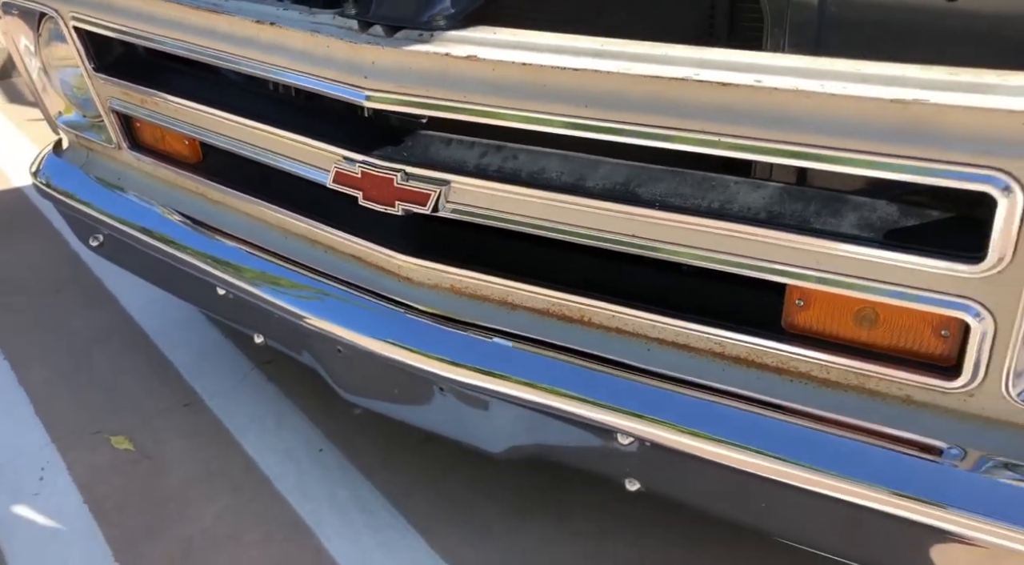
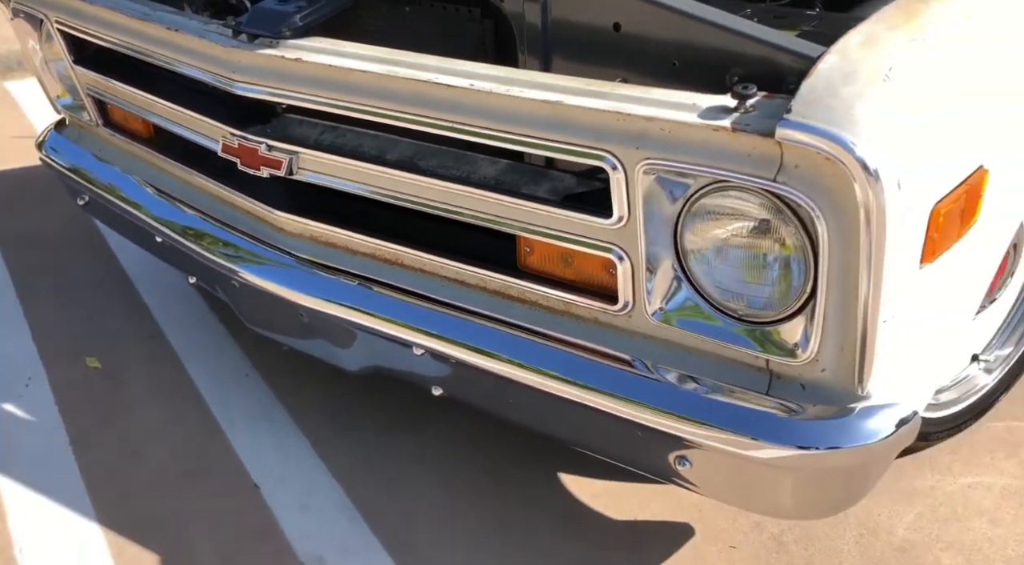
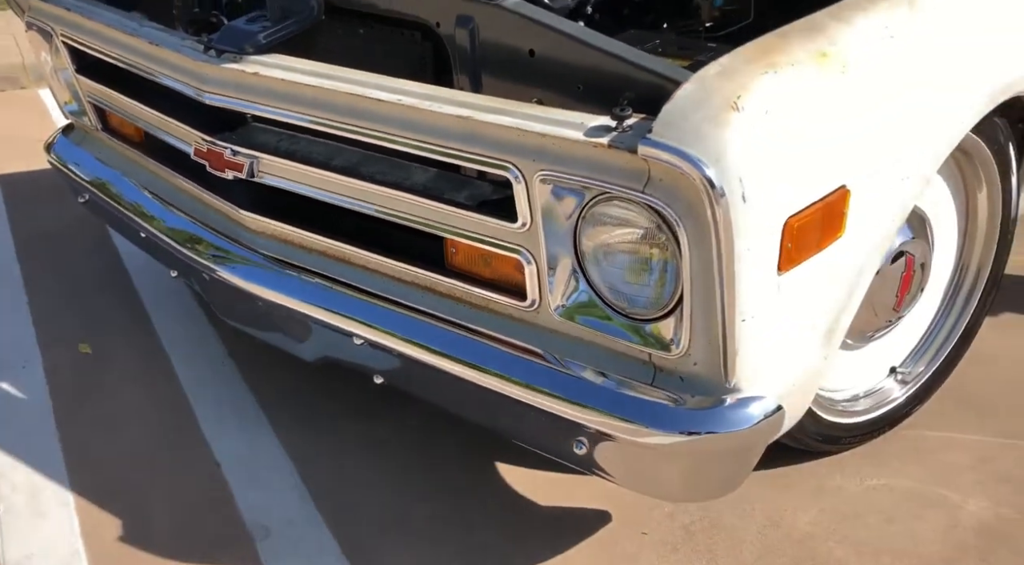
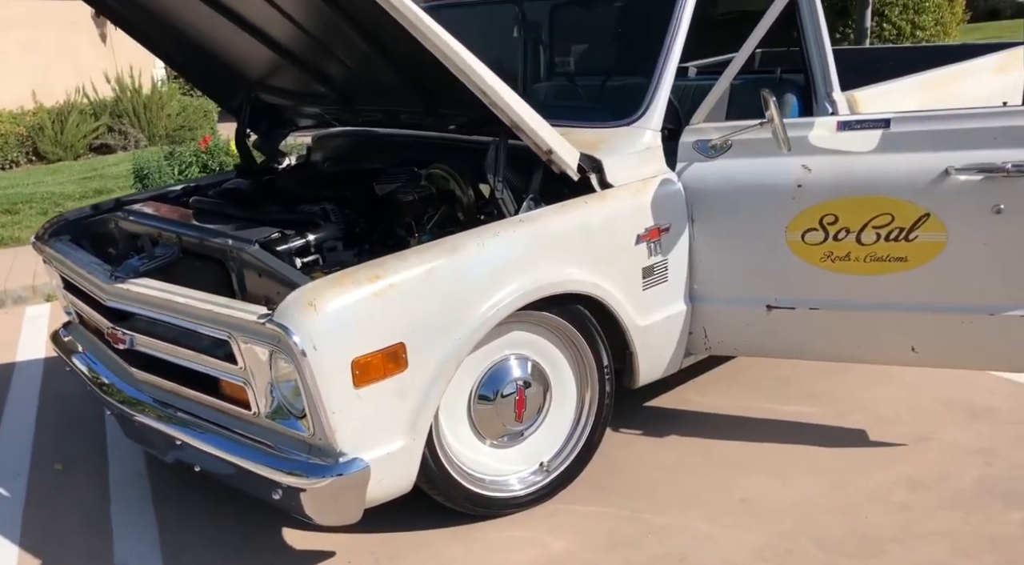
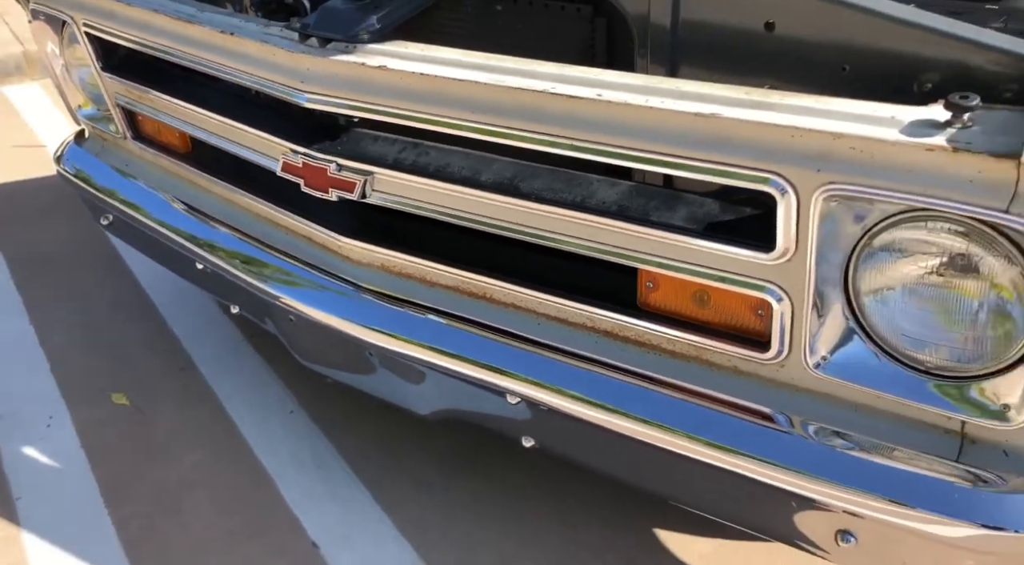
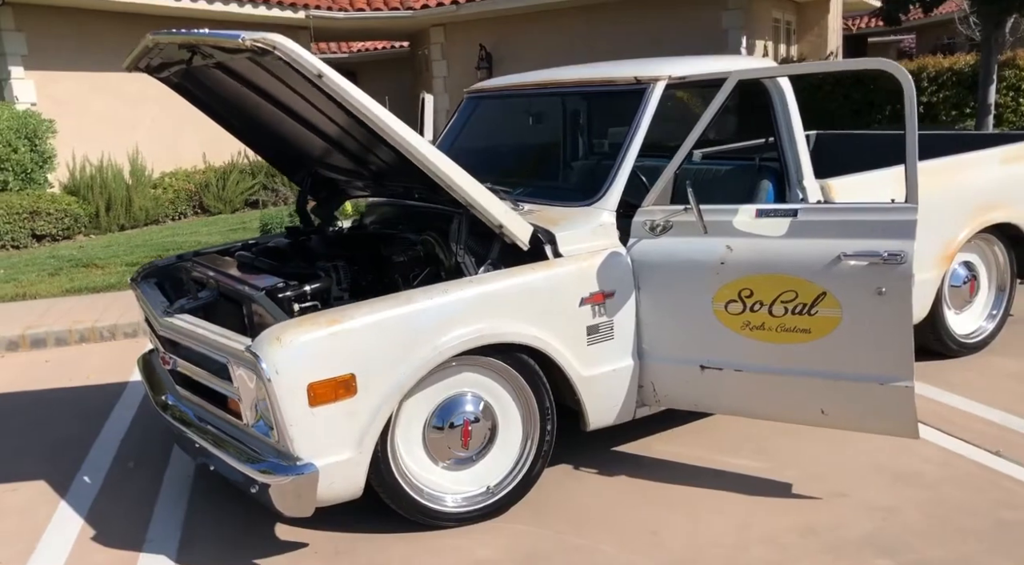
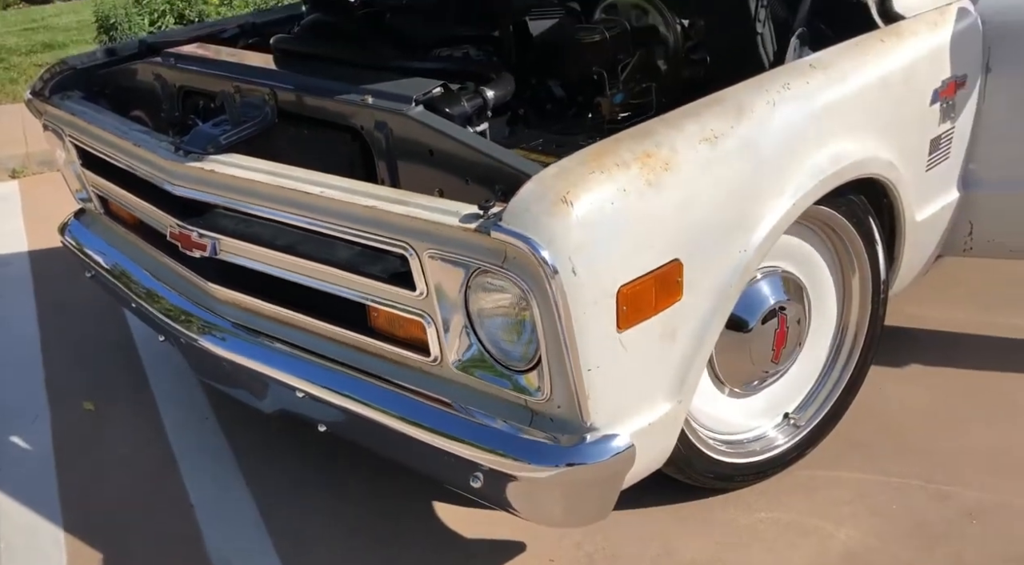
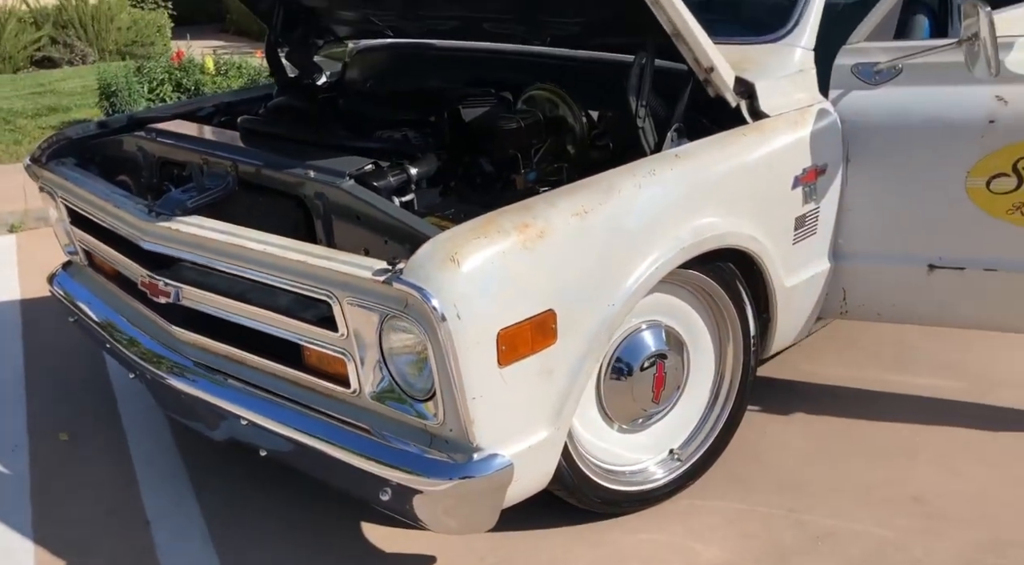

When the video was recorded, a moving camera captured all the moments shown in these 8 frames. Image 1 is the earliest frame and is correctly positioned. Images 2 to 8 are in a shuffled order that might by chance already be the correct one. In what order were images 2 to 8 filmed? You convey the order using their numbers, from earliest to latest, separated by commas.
5, 2, 3, 7, 8, 4, 6
